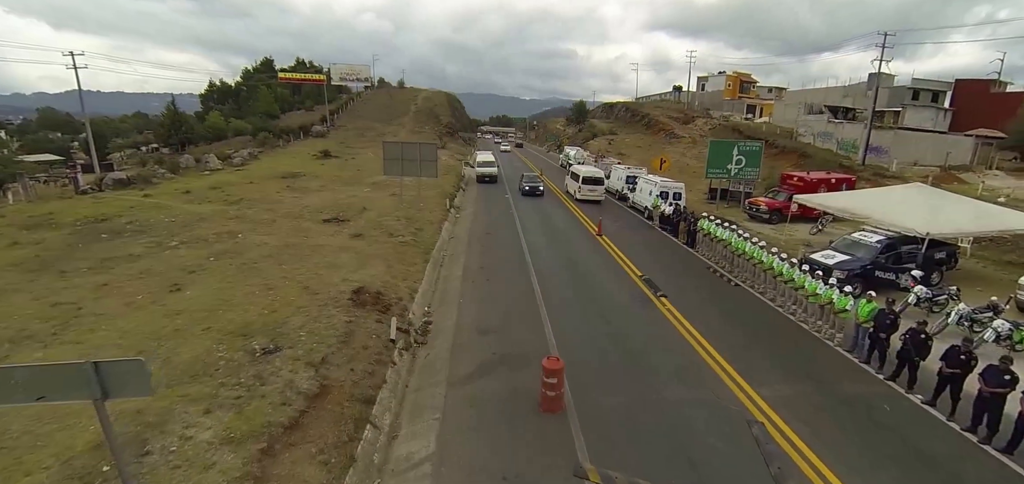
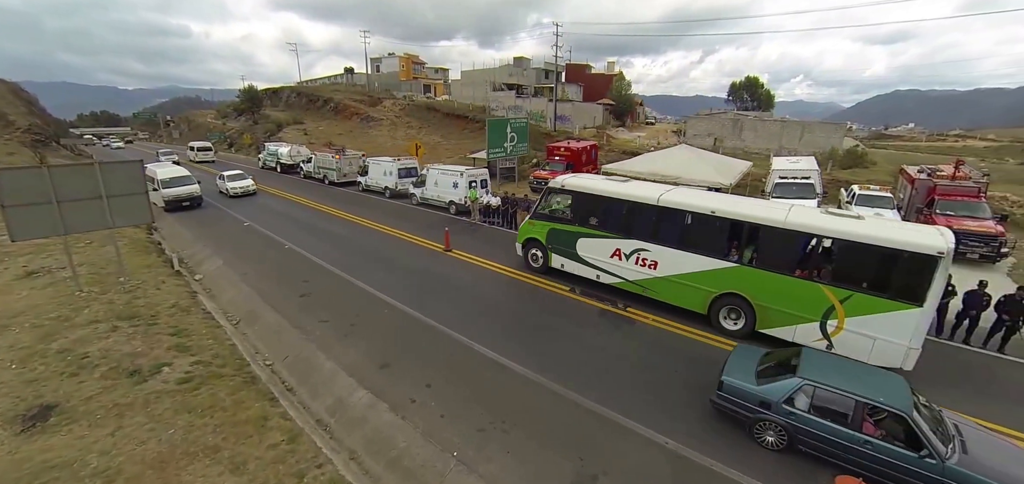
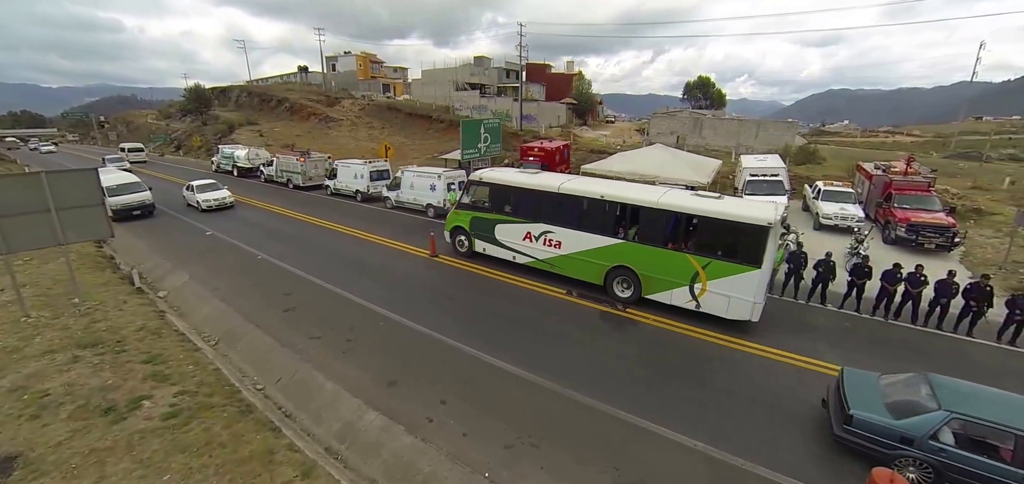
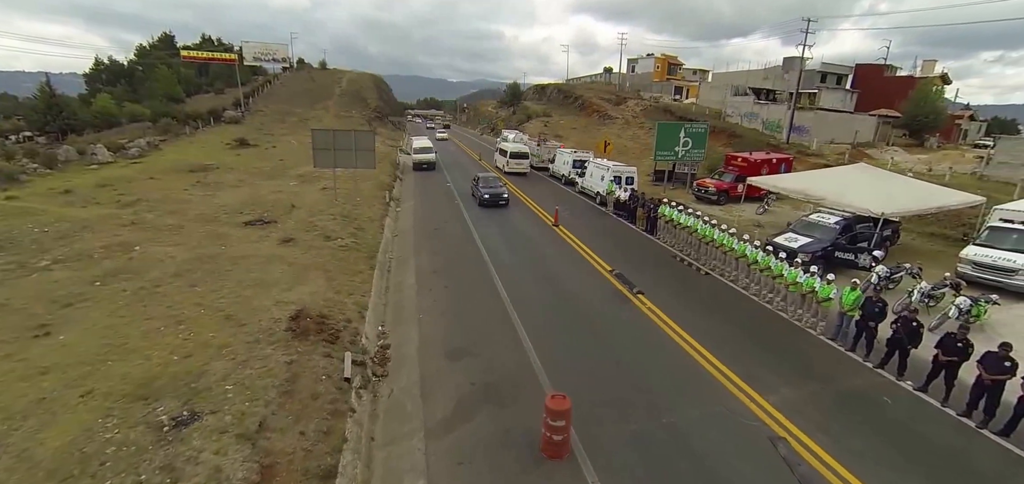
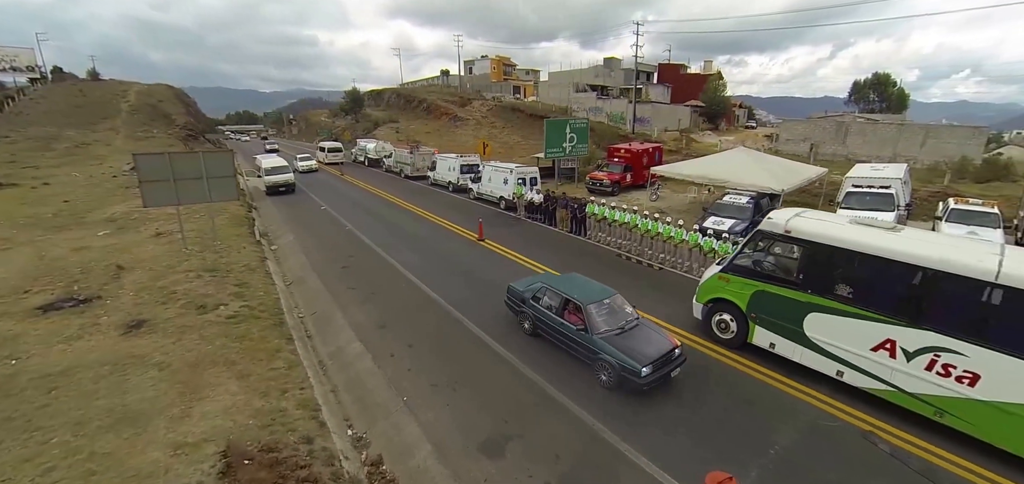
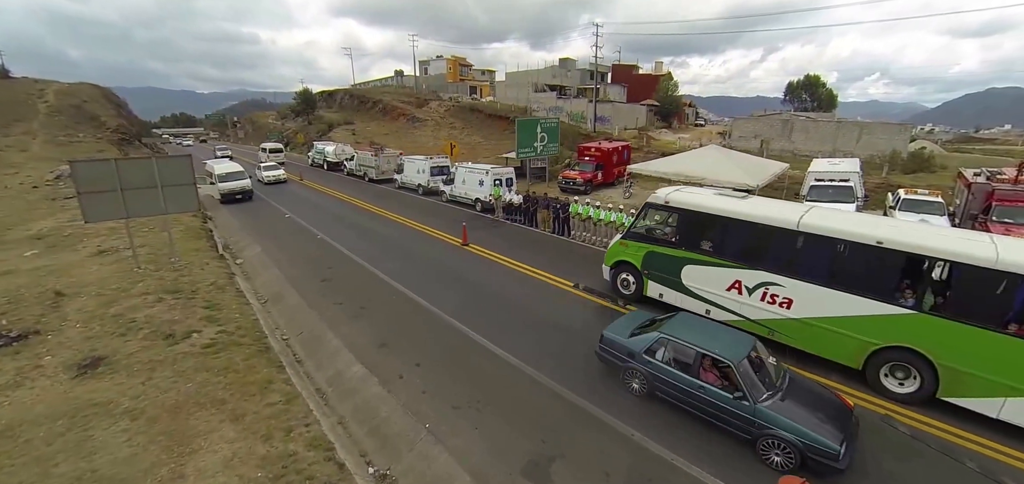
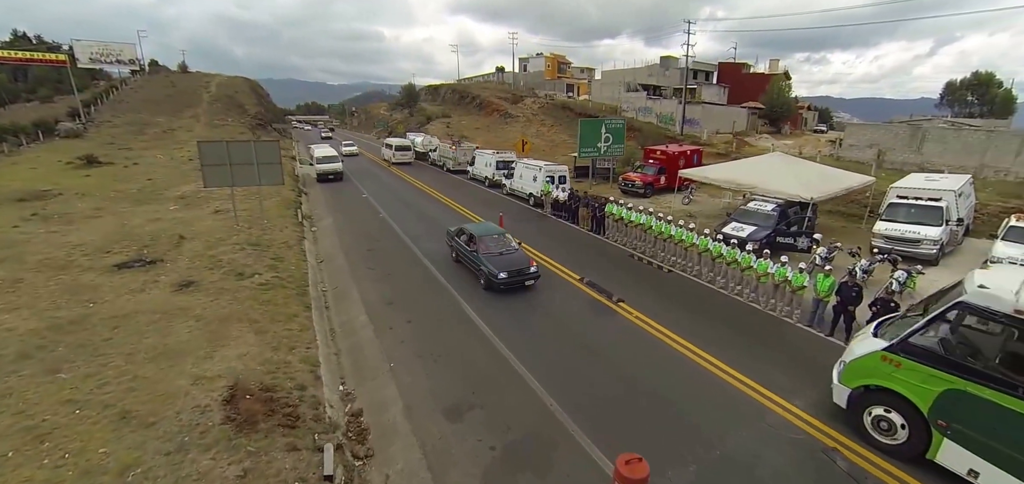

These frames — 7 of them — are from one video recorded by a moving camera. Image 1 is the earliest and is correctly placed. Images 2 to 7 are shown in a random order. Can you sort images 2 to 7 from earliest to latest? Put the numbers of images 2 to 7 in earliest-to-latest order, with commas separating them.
4, 7, 5, 6, 2, 3
